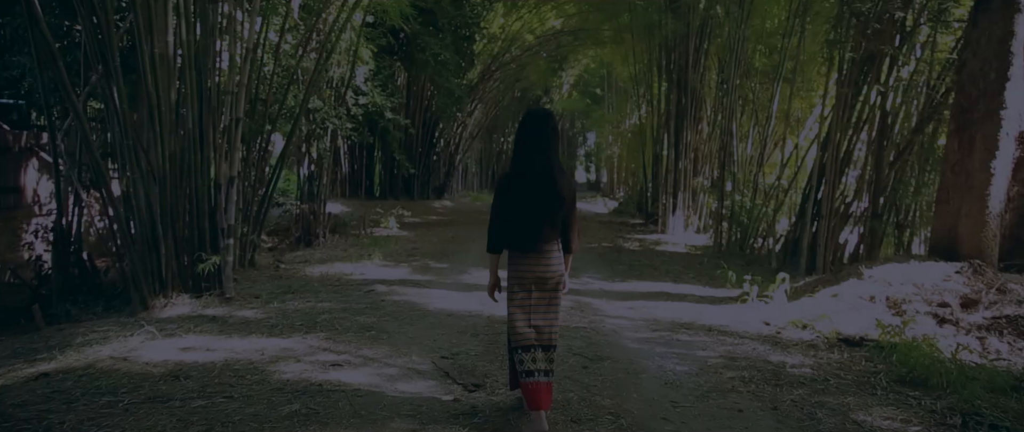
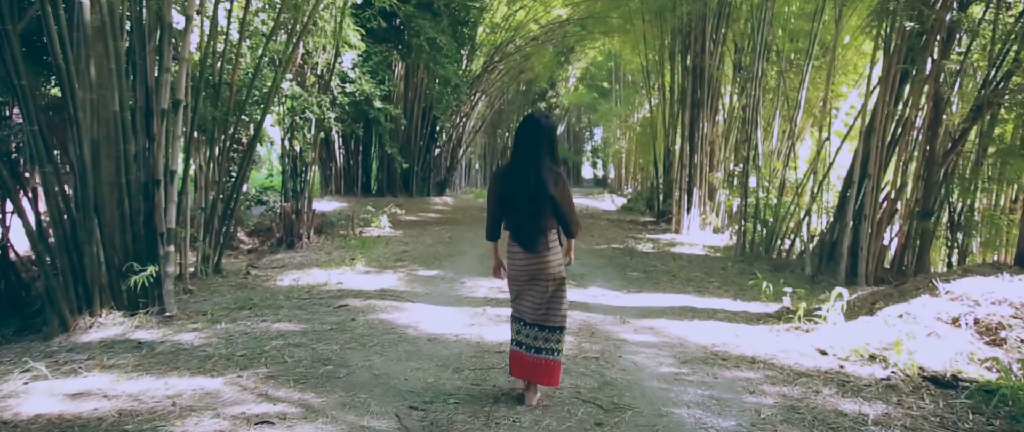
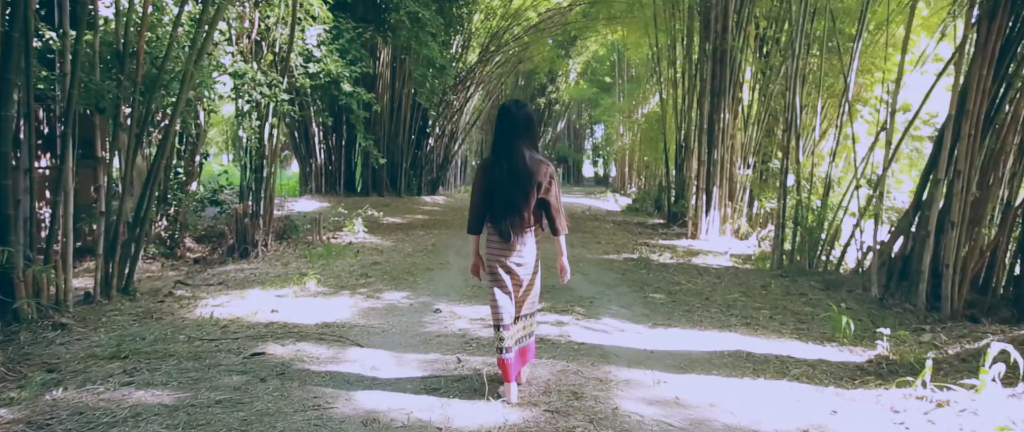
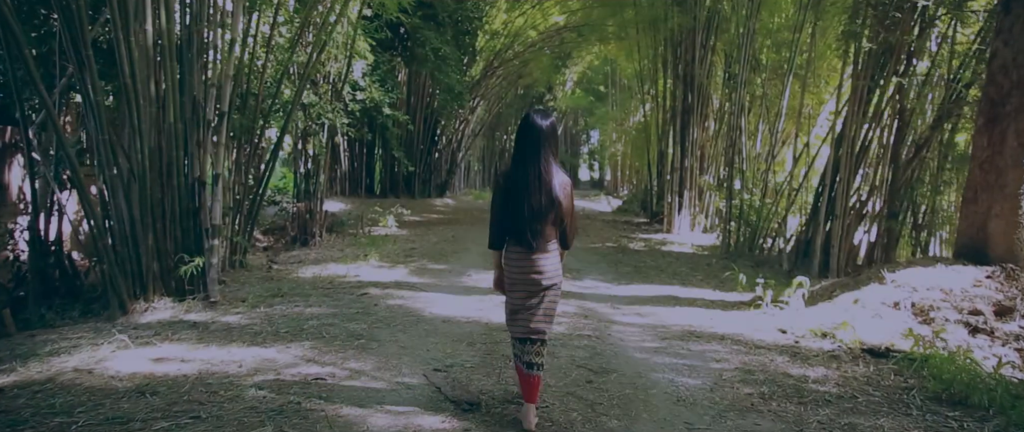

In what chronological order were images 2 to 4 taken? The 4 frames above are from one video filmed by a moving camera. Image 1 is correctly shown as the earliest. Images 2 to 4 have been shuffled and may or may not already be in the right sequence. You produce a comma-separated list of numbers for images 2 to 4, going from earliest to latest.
4, 2, 3
